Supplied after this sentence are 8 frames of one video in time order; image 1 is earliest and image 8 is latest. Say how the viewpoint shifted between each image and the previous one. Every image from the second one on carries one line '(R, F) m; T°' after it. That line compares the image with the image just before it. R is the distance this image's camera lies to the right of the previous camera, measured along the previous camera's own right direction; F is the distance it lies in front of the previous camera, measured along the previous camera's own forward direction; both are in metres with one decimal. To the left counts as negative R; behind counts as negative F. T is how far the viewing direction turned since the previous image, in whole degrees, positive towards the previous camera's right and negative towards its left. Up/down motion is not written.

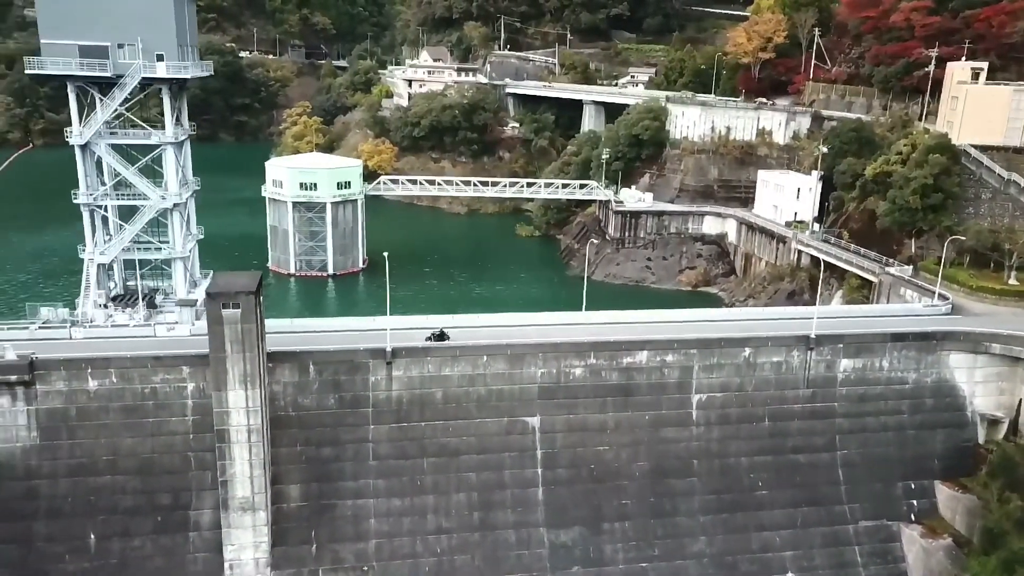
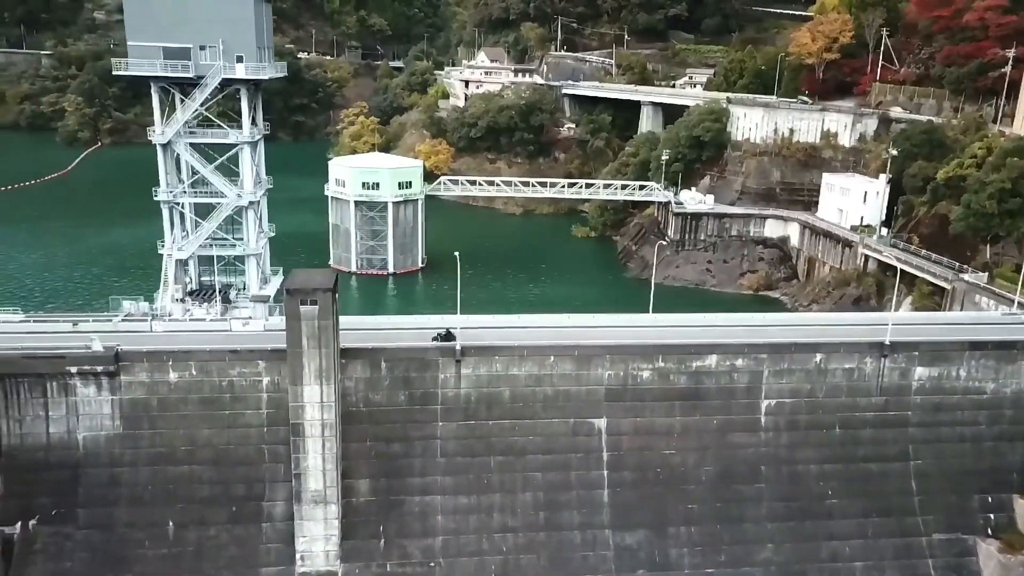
(-0.7, -0.1) m; -3°
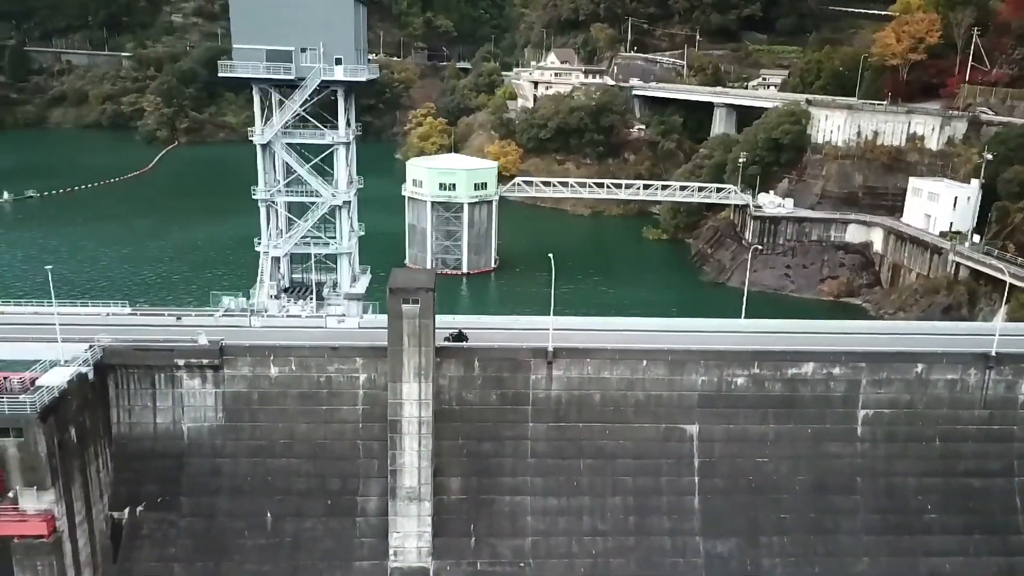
(-1.2, -0.1) m; -4°
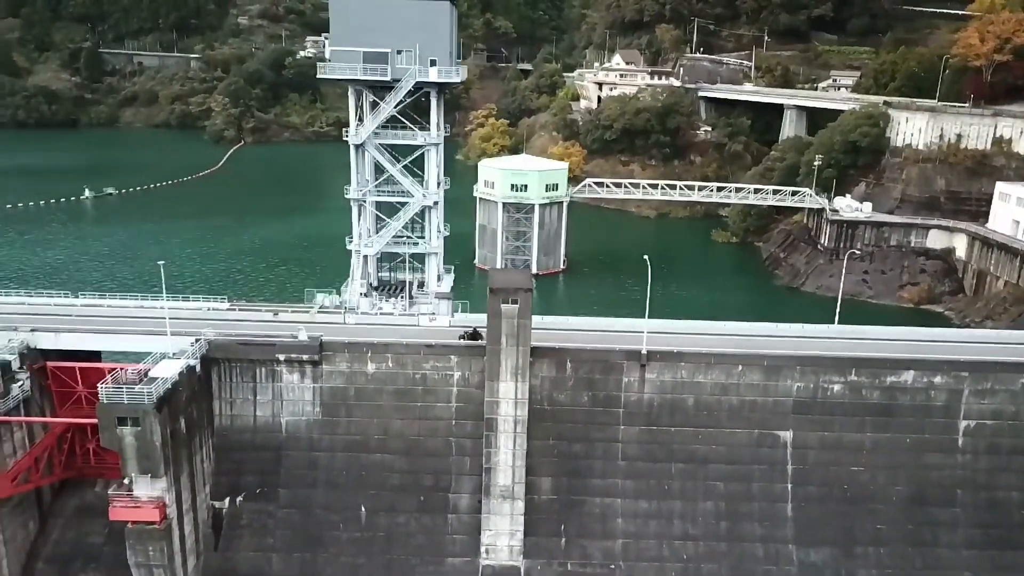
(-1.4, -0.1) m; -3°
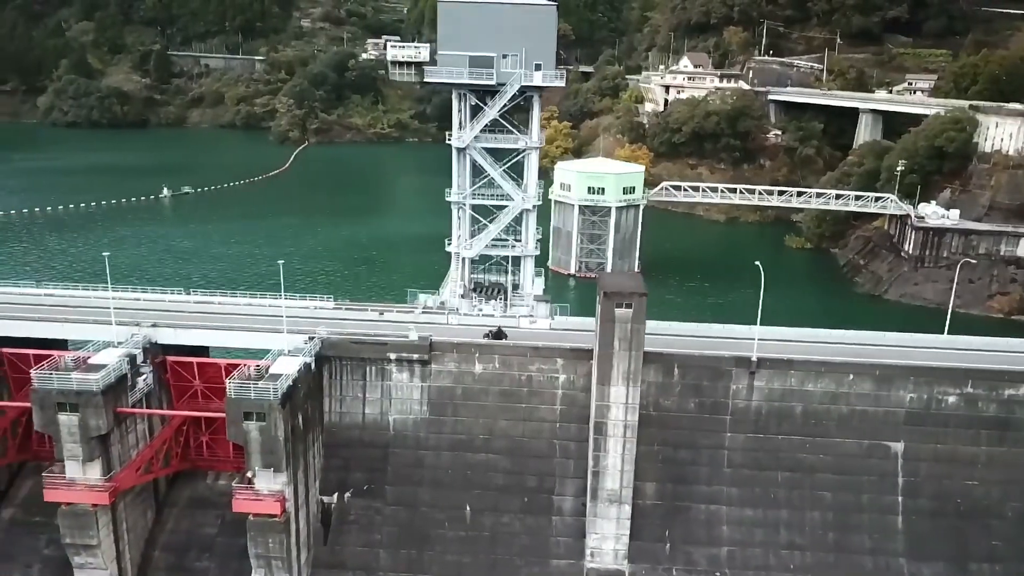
(-2.0, -0.2) m; -3°
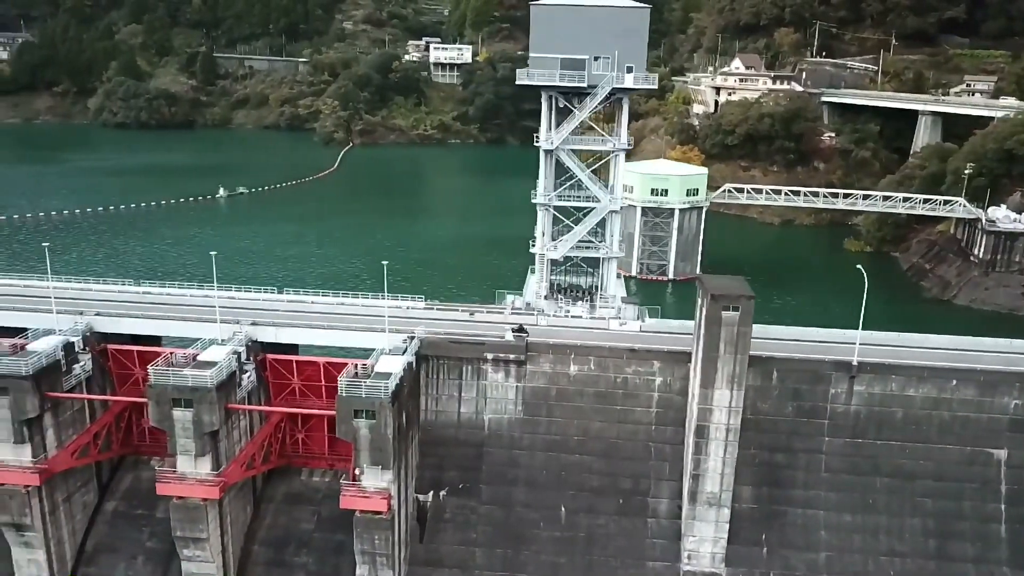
(-2.2, -0.2) m; -2°
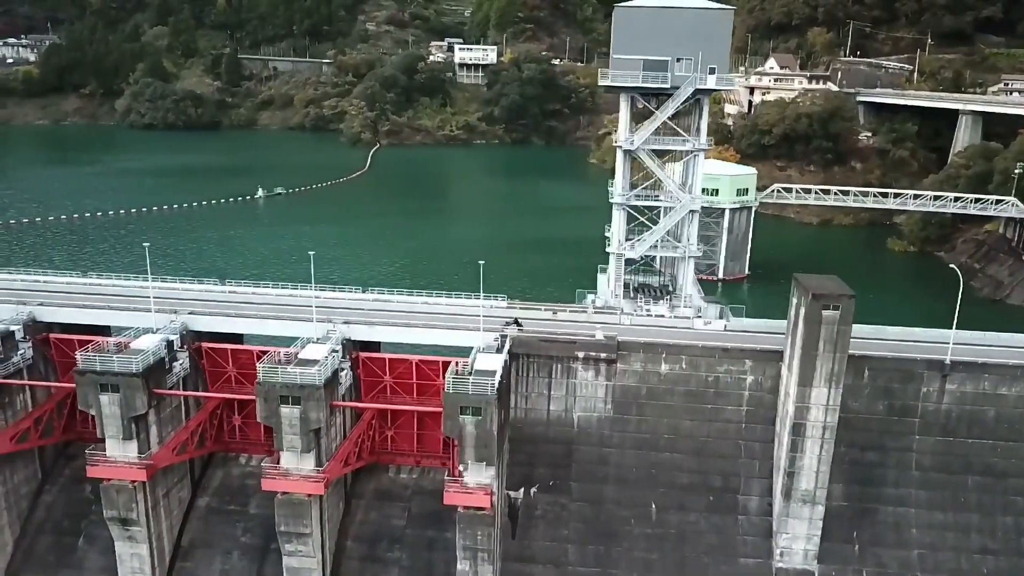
(-2.6, -0.3) m; -1°
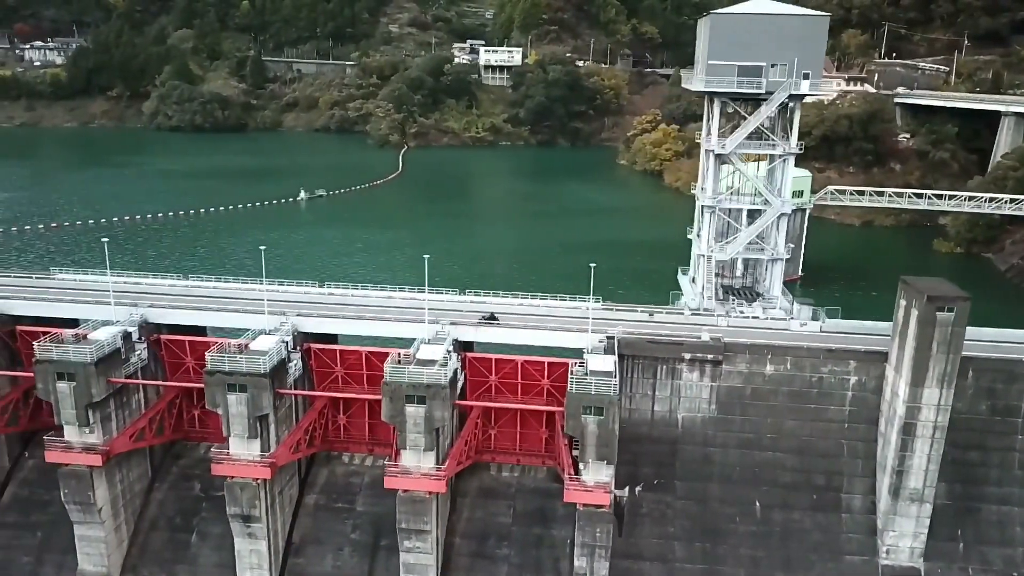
(-3.3, -0.5) m; 0°
